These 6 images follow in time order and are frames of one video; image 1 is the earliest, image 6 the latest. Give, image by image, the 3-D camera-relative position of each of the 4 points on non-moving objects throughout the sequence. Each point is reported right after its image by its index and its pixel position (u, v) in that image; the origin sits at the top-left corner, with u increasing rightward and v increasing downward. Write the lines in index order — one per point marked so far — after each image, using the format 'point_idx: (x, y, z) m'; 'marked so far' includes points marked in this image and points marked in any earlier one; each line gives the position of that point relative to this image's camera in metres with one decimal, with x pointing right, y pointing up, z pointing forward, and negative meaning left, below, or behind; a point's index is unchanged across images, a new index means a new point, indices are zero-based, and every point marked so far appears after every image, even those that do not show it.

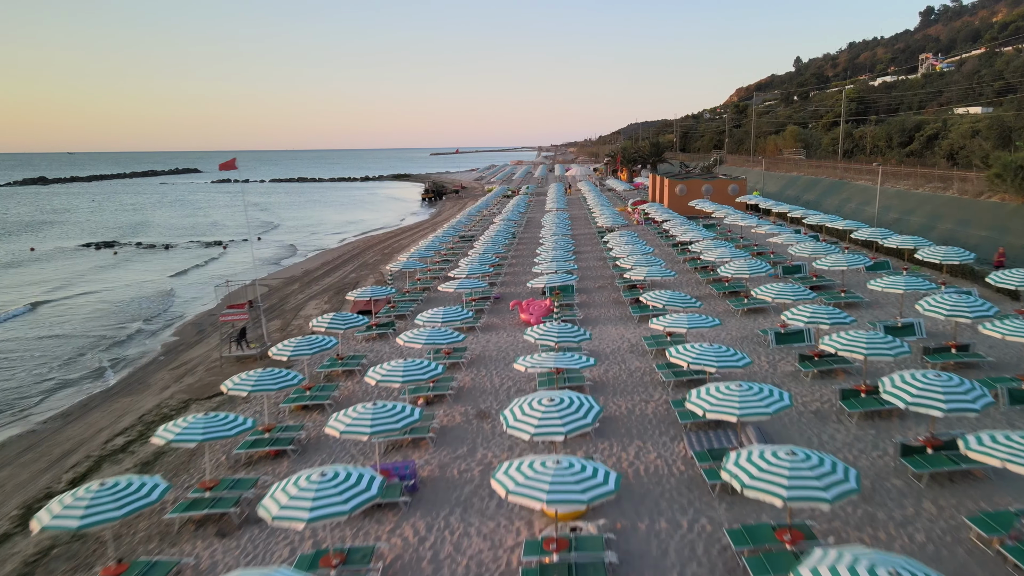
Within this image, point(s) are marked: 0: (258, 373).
0: (-19.8, -6.7, +9.3) m
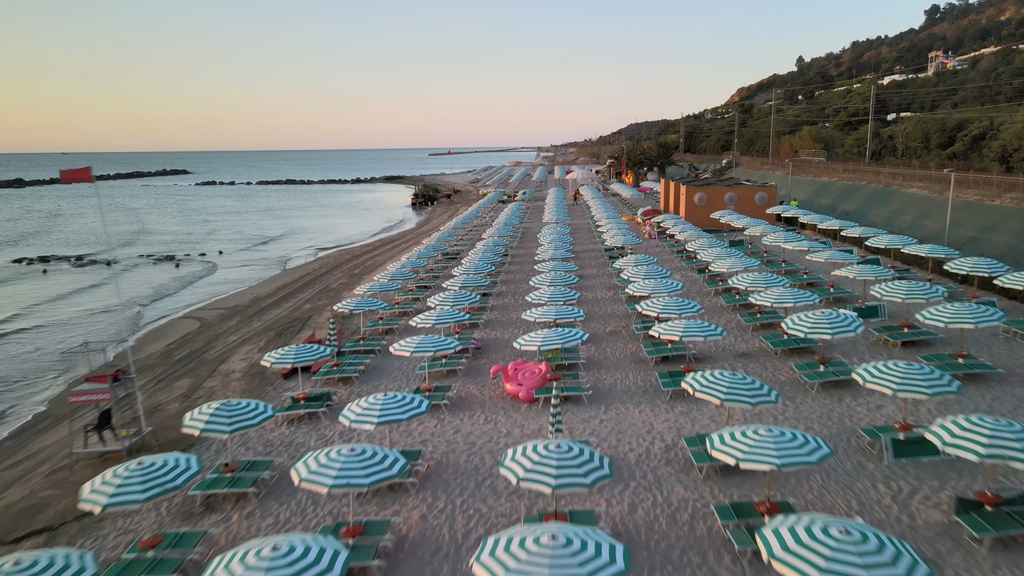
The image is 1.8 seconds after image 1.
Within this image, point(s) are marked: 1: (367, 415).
0: (-20.3, -8.0, +8.4) m
1: (-9.8, -8.4, +8.4) m
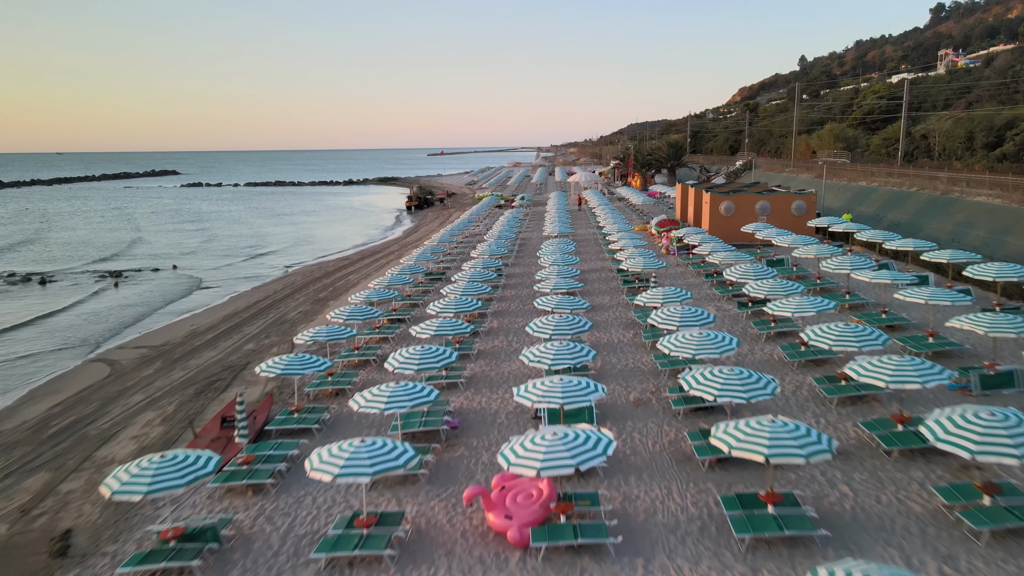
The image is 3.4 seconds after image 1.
0: (-21.2, -12.8, +4.4) m
1: (-10.8, -13.1, +4.4) m
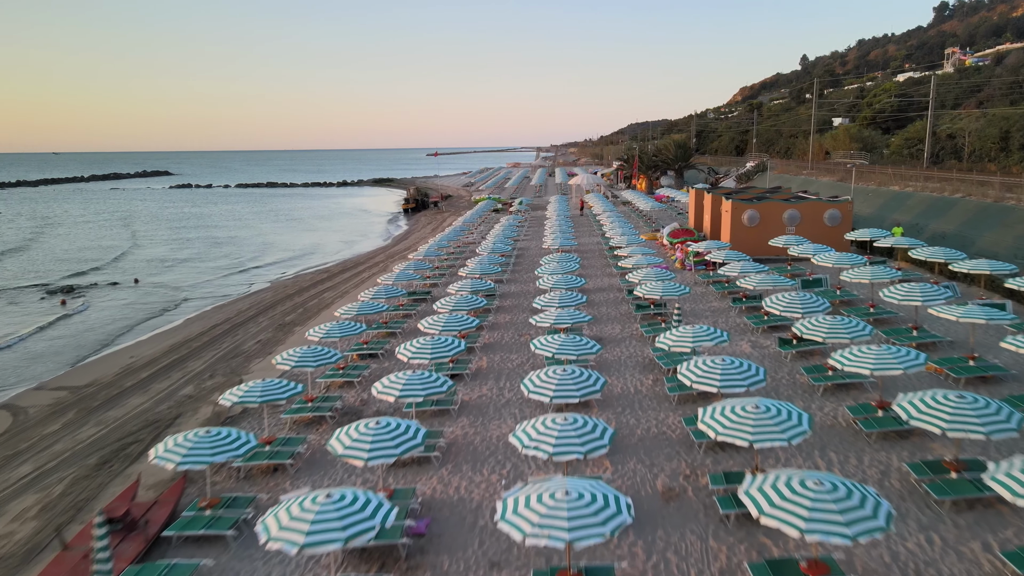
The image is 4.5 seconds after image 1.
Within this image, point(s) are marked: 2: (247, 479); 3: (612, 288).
0: (-22.1, -16.3, +1.6) m
1: (-11.6, -16.6, +1.6) m
2: (-20.0, -14.4, +9.1) m
3: (+15.8, +0.1, +19.4) m
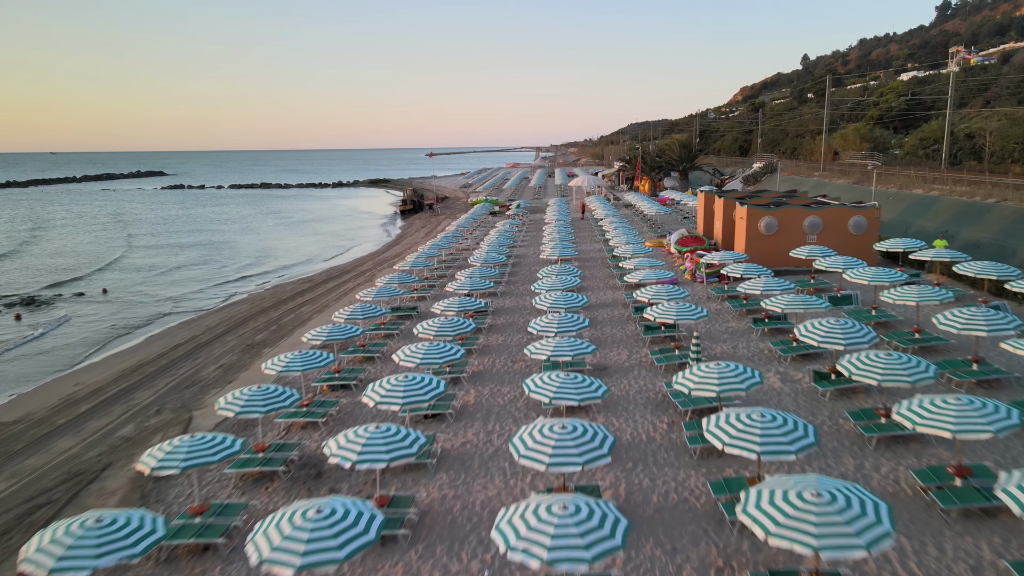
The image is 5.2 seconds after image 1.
0: (-22.9, -18.5, -0.3) m
1: (-12.4, -18.9, -0.3) m
2: (-20.8, -16.6, +7.3) m
3: (+15.0, -2.2, +17.5) m
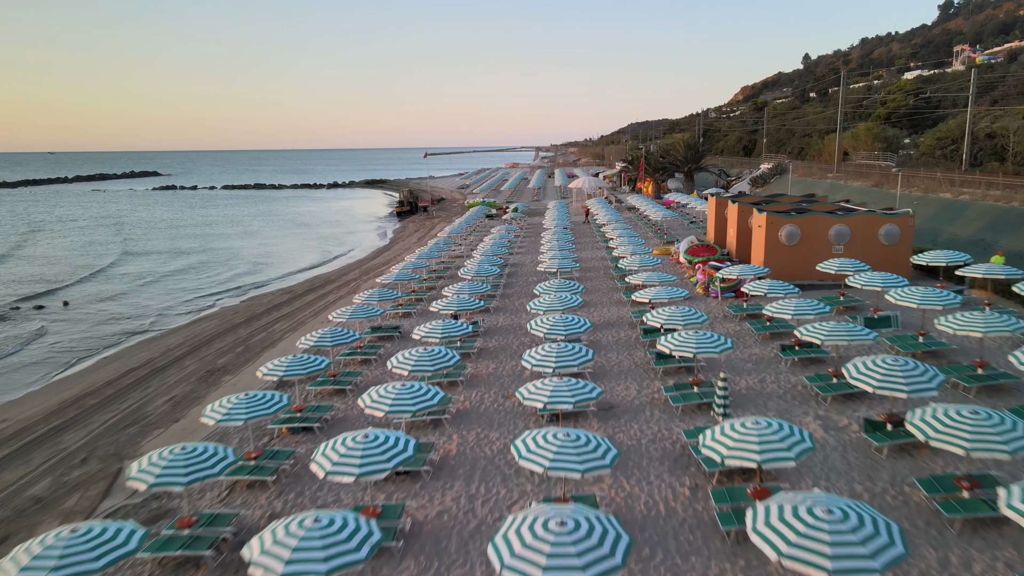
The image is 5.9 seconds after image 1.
0: (-23.7, -20.8, -2.2) m
1: (-13.3, -21.2, -2.2) m
2: (-21.7, -18.9, +5.4) m
3: (+14.1, -4.4, +15.7) m
